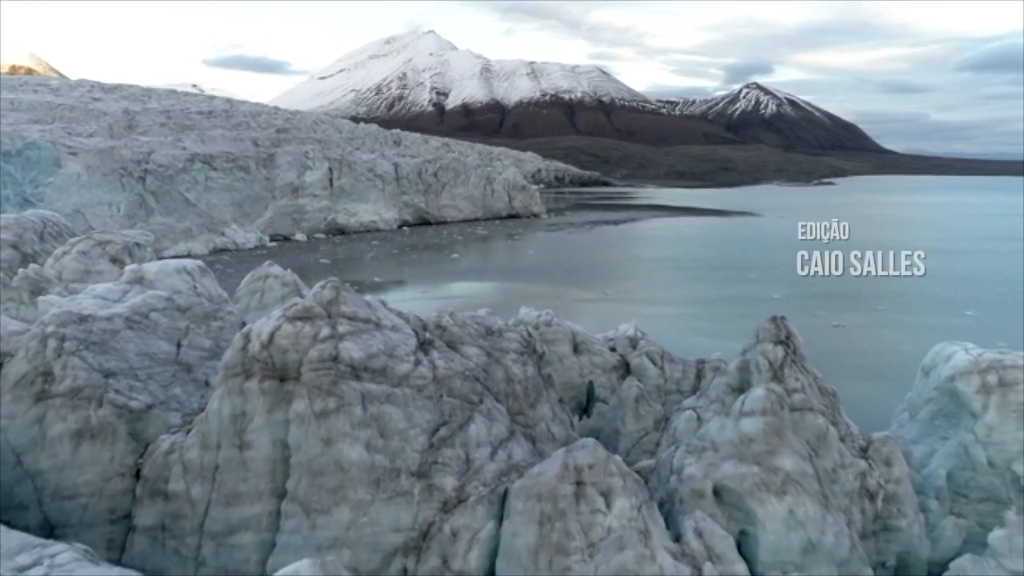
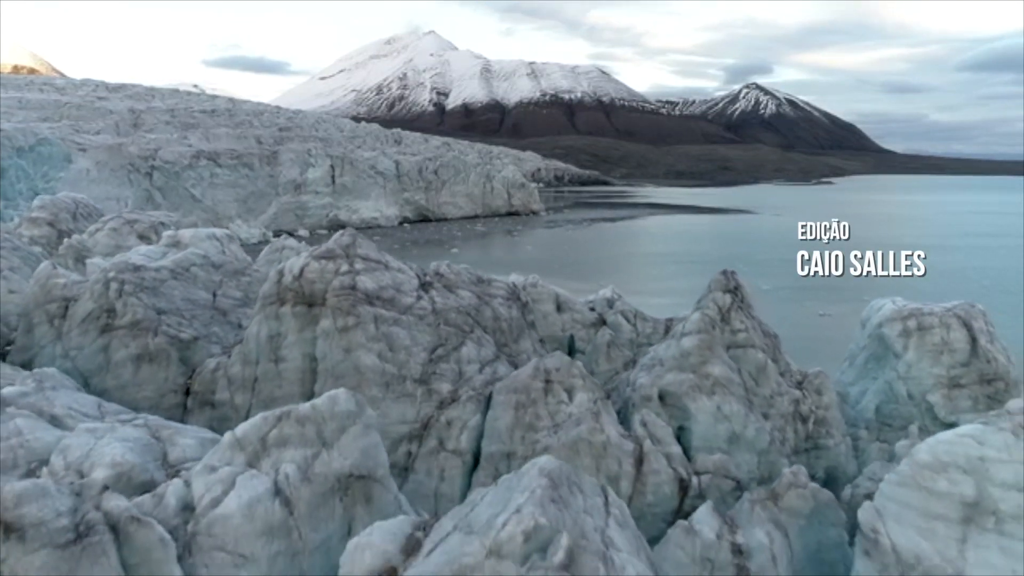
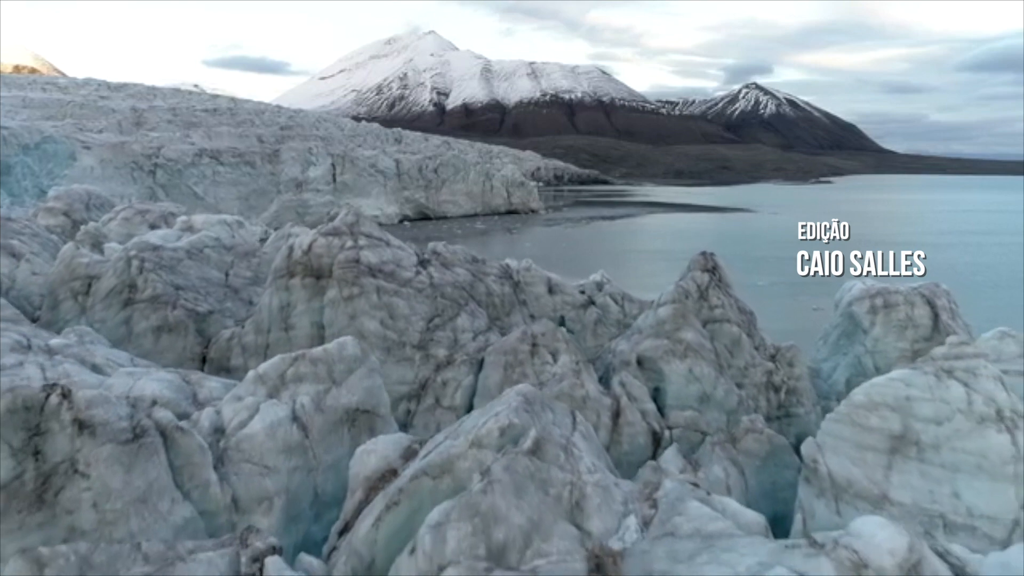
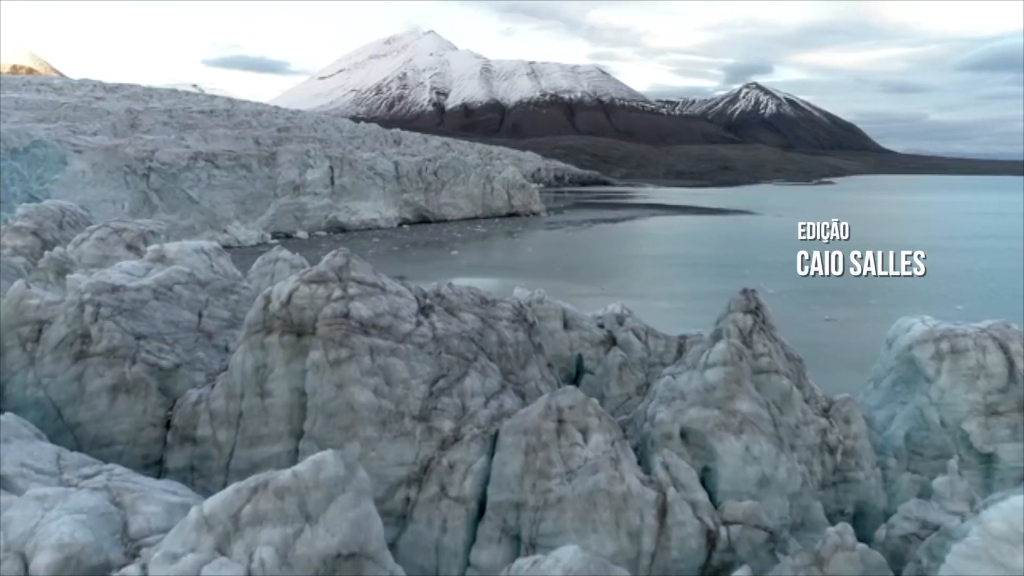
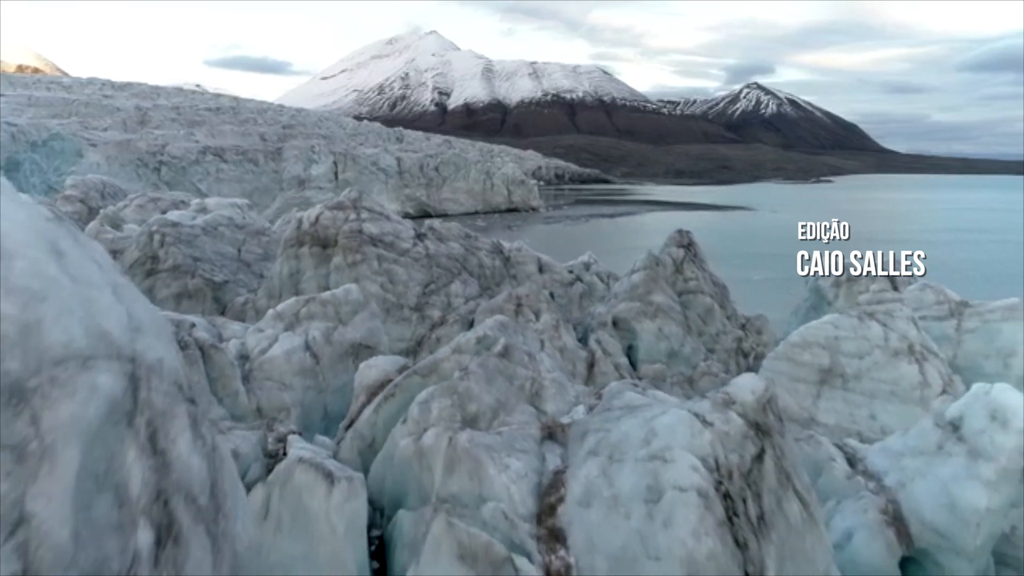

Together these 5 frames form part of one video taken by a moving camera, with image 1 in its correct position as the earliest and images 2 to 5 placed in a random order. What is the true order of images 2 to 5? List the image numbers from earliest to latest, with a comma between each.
4, 2, 3, 5
